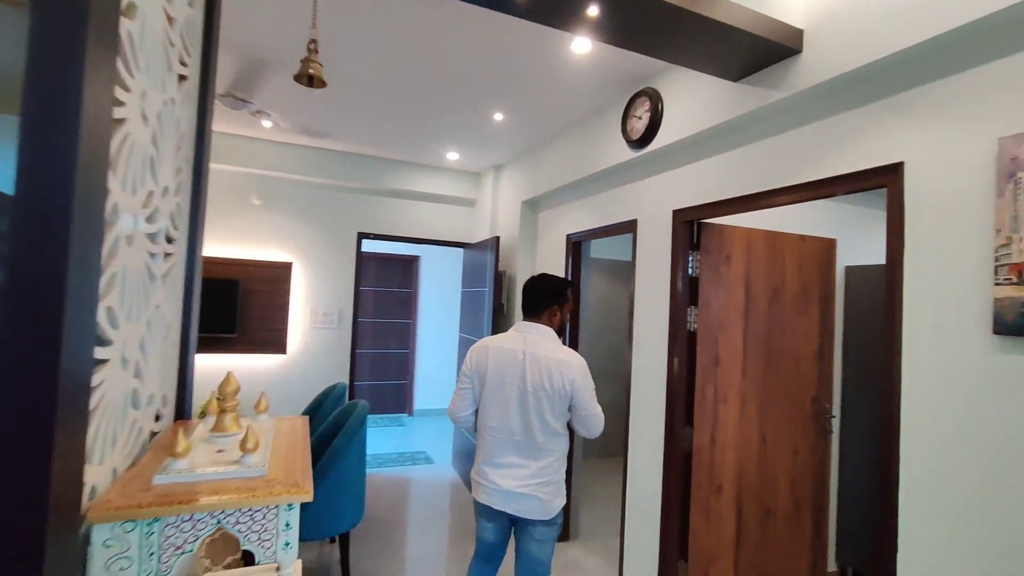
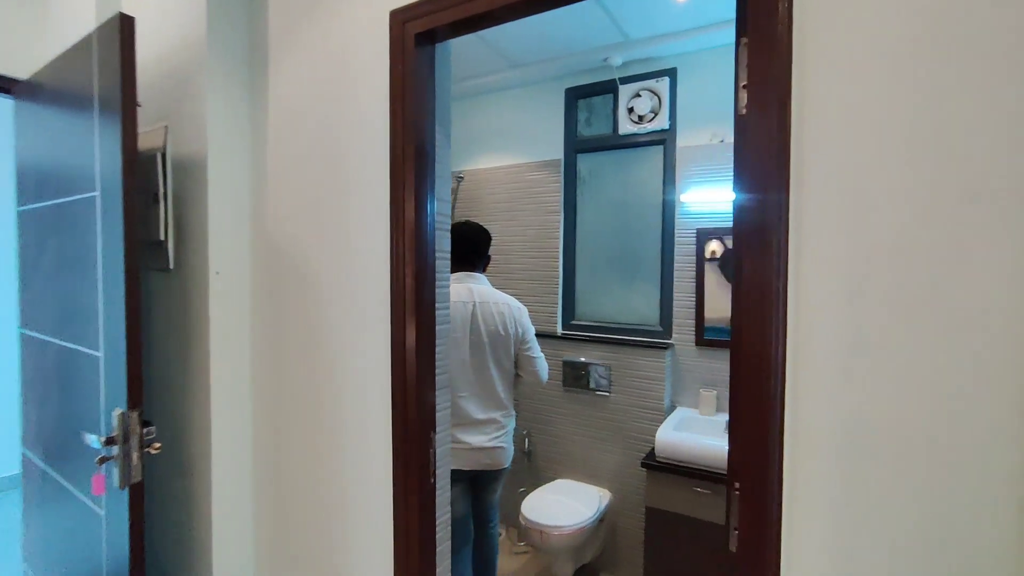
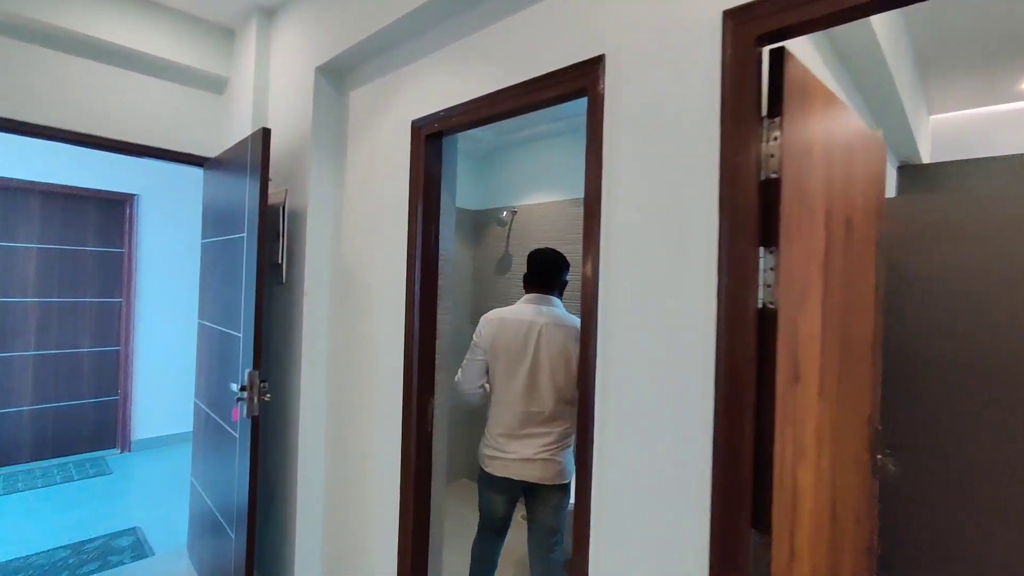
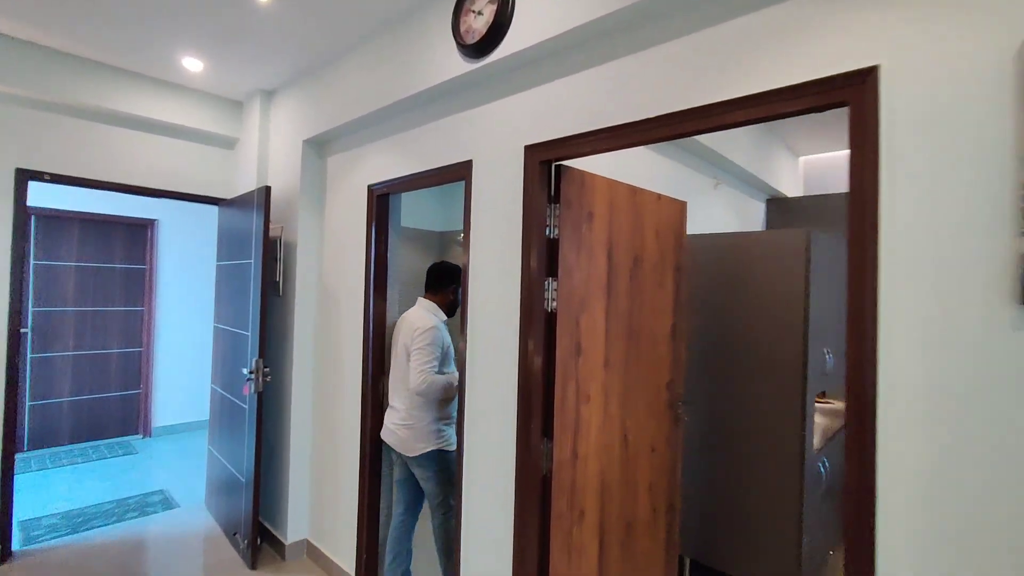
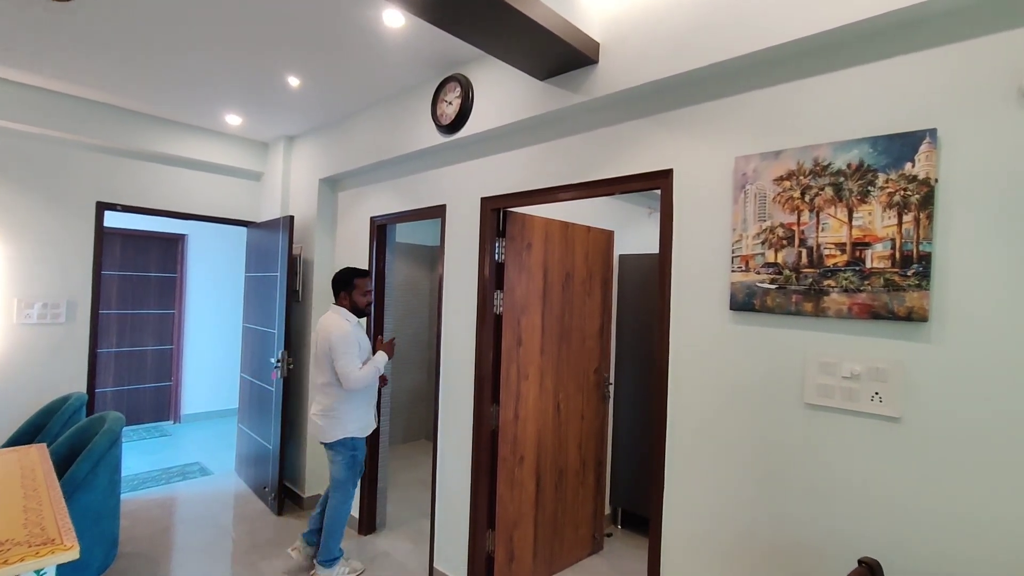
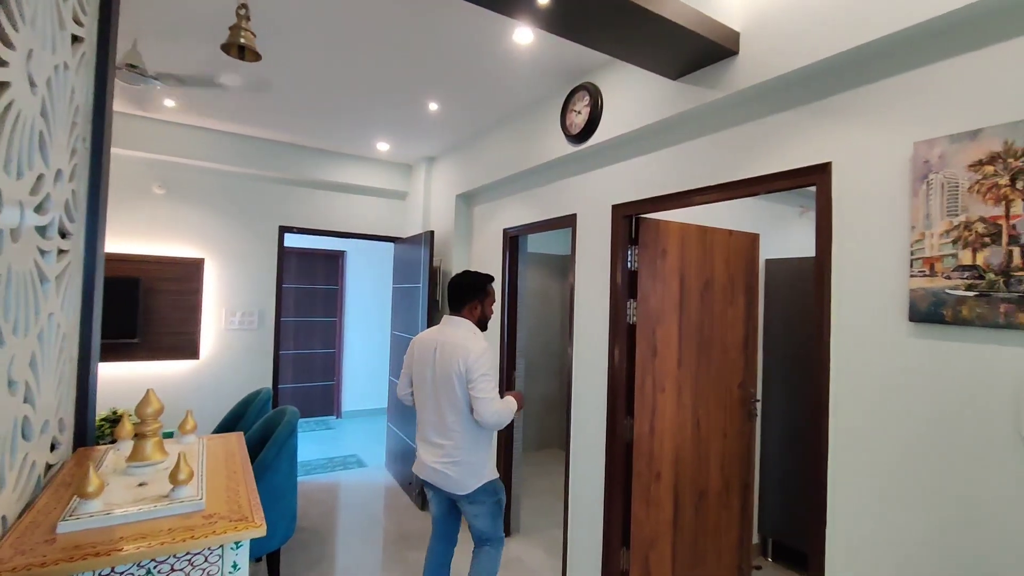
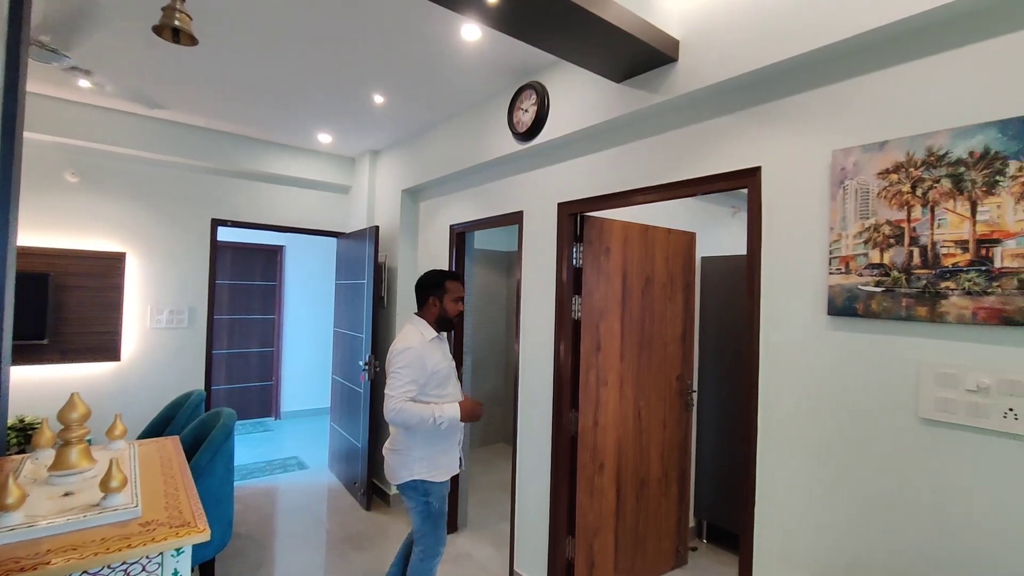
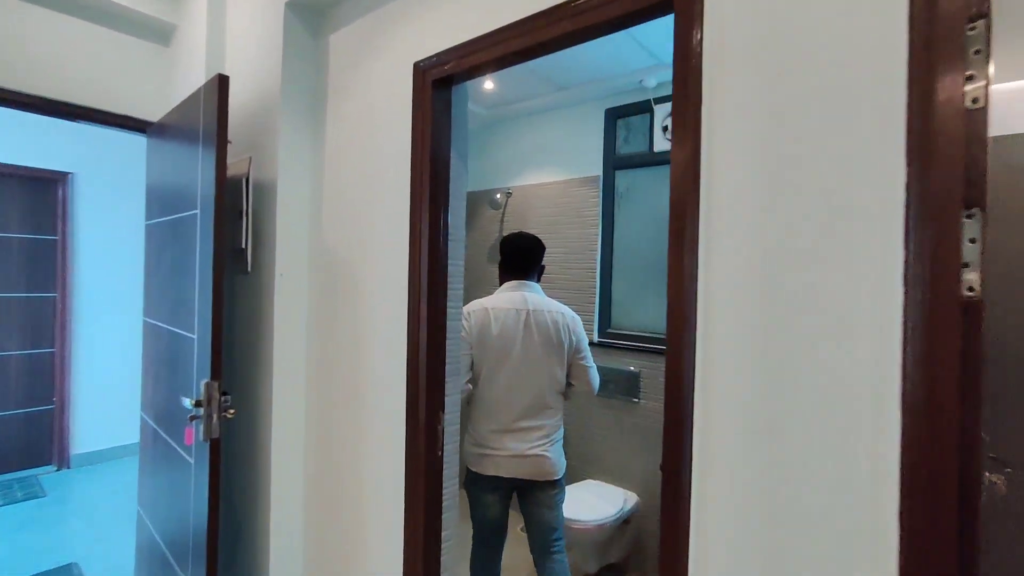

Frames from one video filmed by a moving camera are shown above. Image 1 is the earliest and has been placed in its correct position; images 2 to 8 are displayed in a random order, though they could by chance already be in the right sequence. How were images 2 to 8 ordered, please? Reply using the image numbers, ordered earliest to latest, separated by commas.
6, 7, 5, 4, 3, 8, 2
